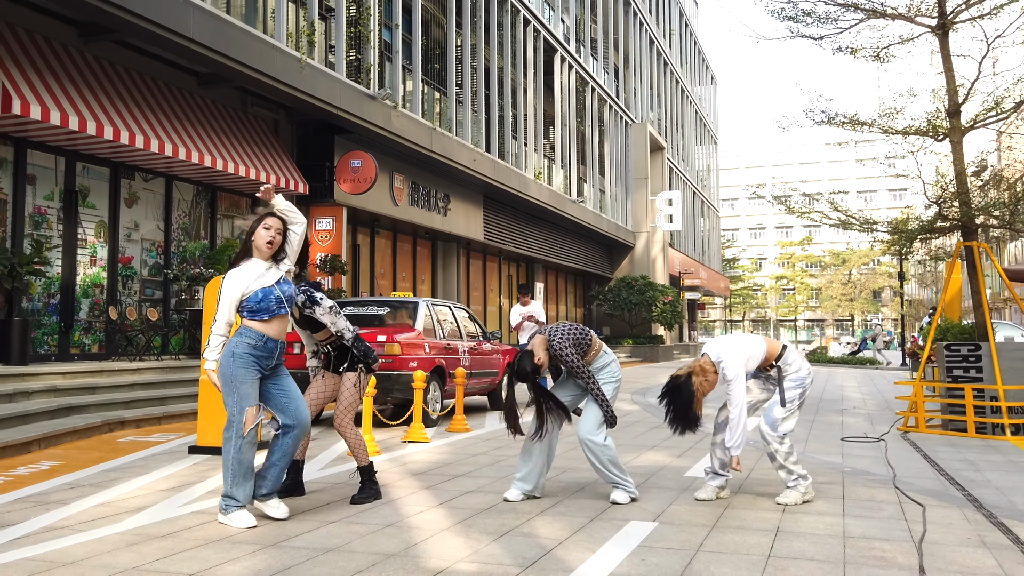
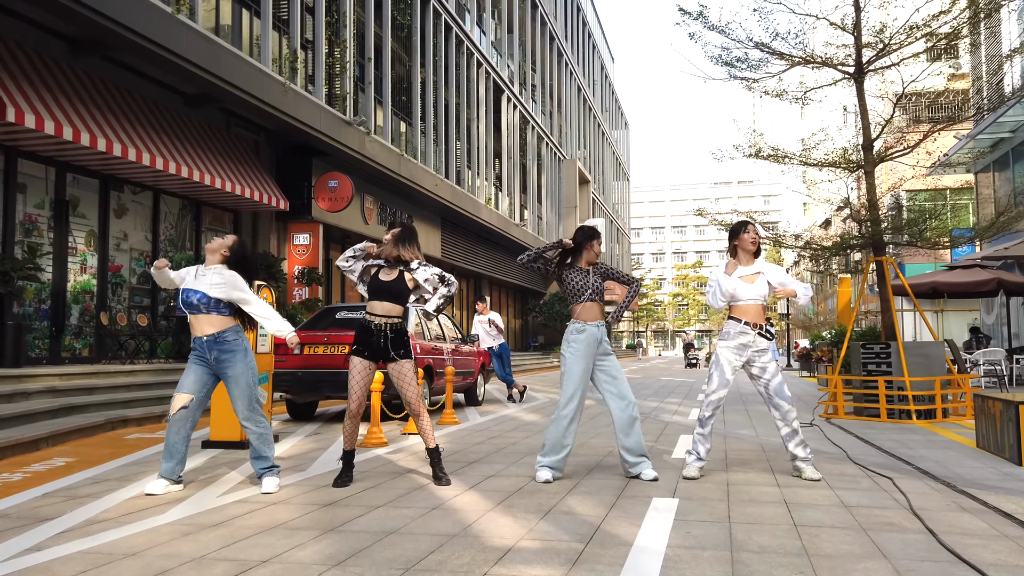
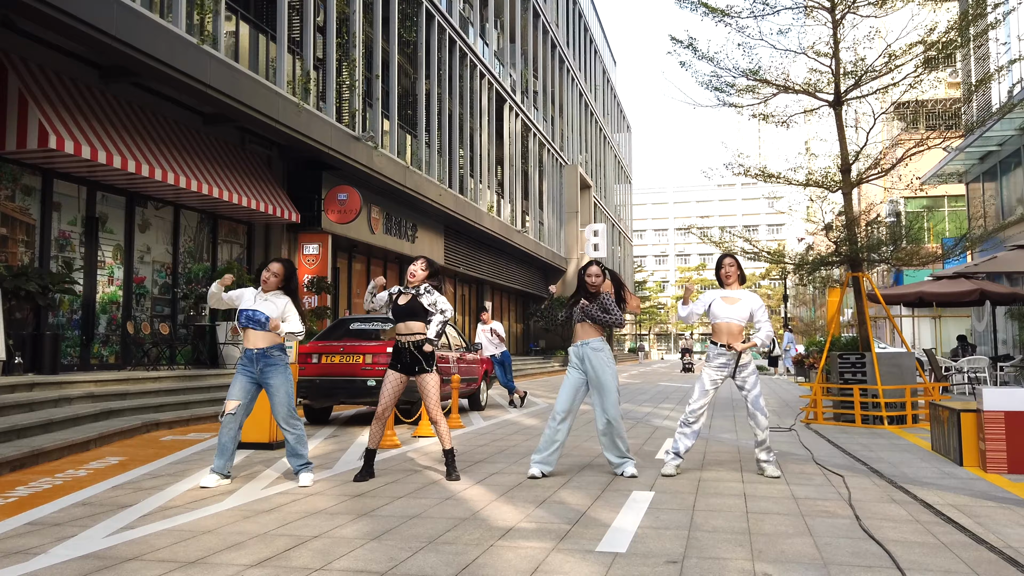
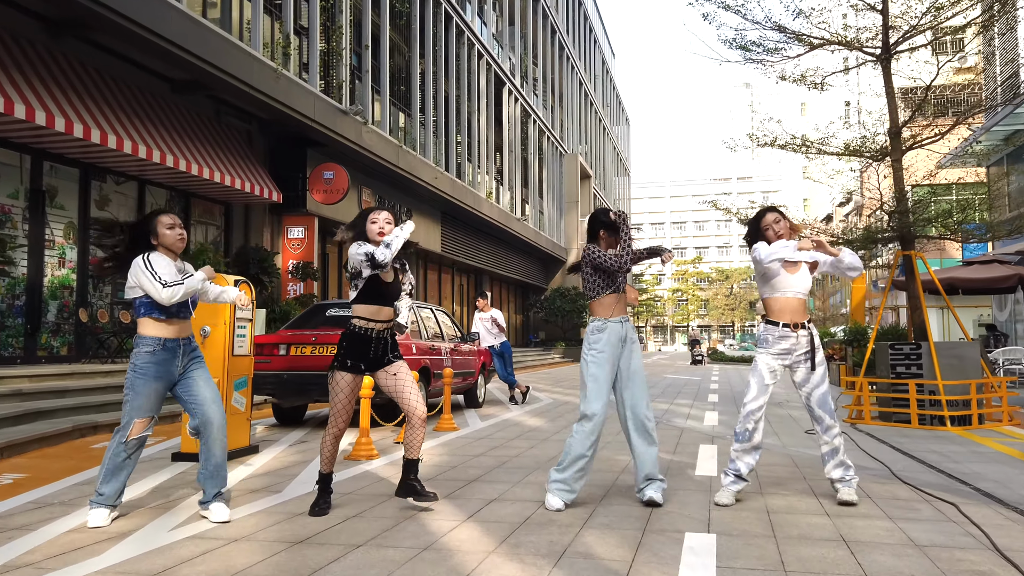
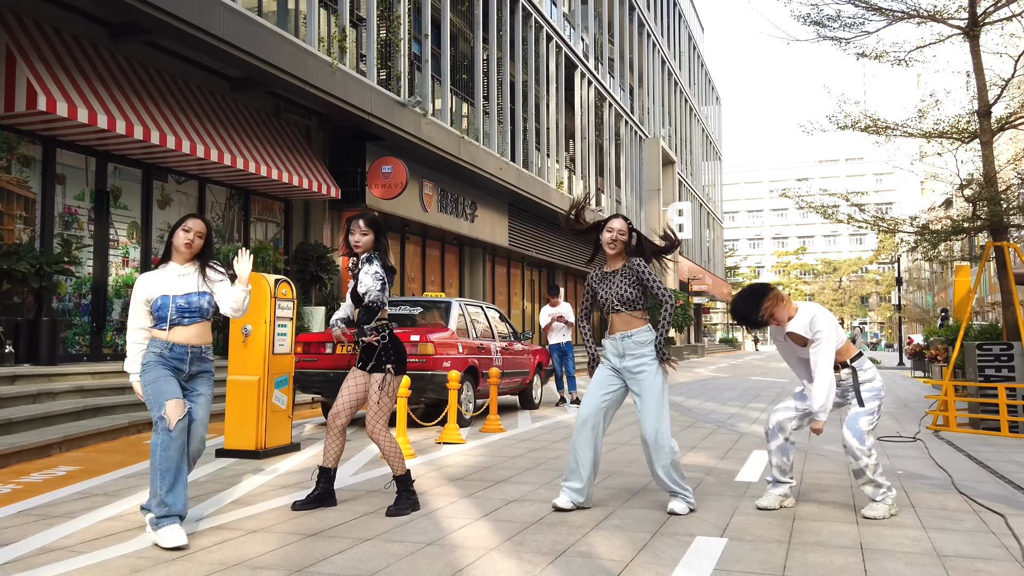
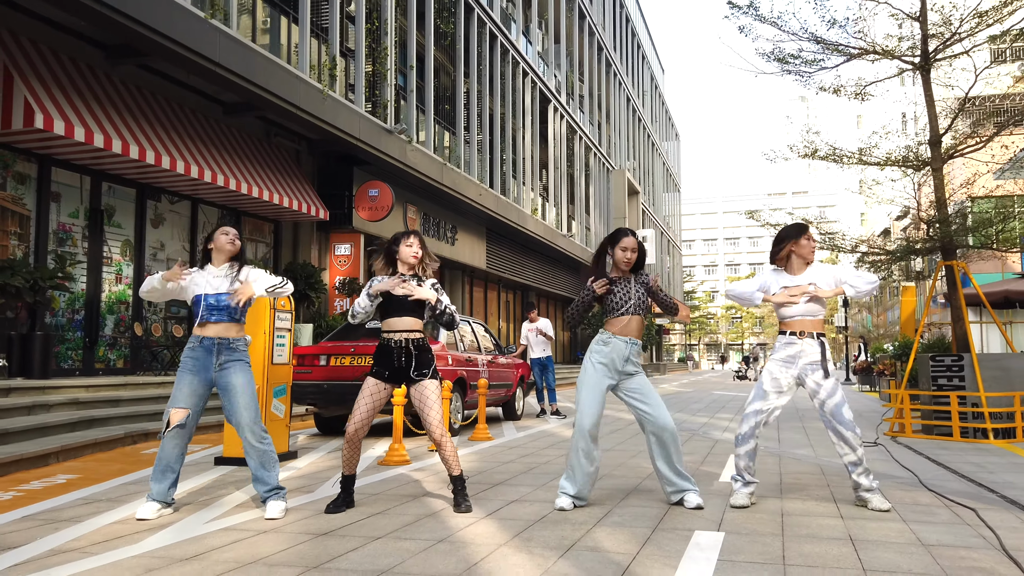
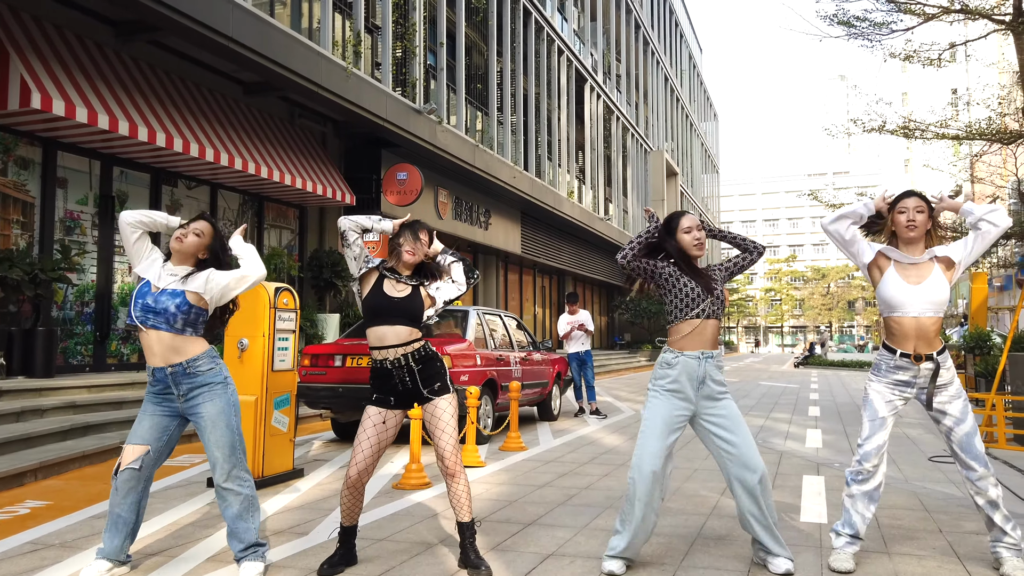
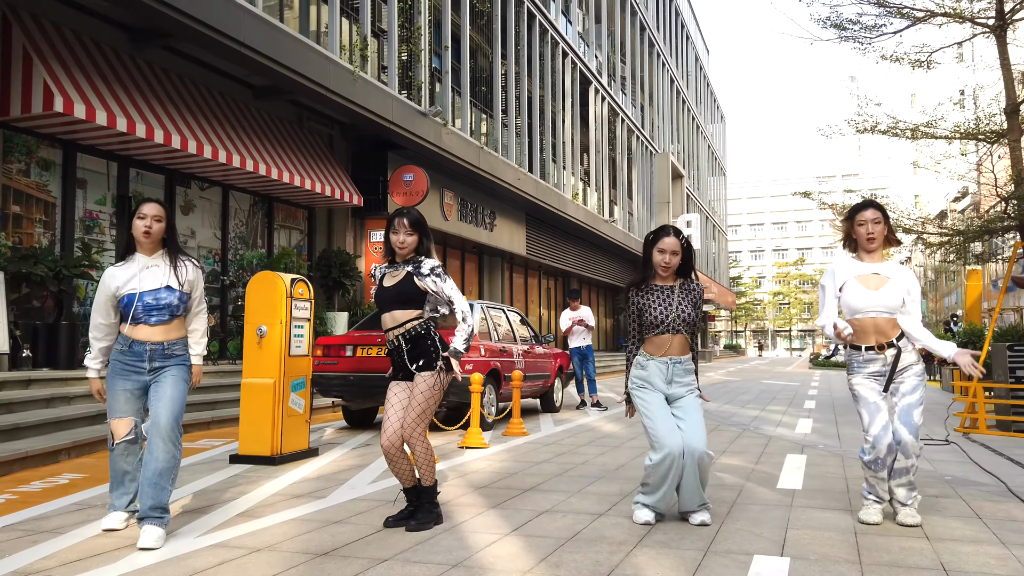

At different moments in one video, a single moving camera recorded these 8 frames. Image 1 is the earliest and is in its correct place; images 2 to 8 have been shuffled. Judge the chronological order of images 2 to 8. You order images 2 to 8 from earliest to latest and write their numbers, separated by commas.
5, 8, 7, 6, 3, 2, 4
